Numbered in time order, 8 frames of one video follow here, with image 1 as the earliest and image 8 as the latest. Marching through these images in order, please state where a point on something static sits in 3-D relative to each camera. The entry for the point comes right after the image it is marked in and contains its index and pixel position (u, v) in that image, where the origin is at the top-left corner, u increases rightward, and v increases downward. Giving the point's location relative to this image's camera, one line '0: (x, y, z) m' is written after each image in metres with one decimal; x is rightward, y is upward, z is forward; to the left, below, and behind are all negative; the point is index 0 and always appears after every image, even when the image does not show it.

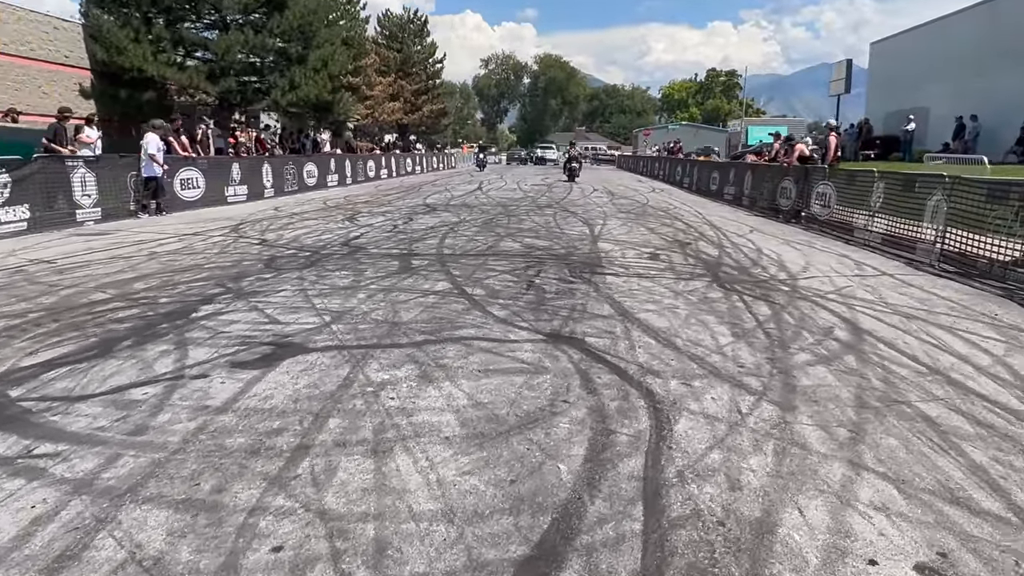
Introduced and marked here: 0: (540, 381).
0: (+0.1, -0.5, +4.4) m
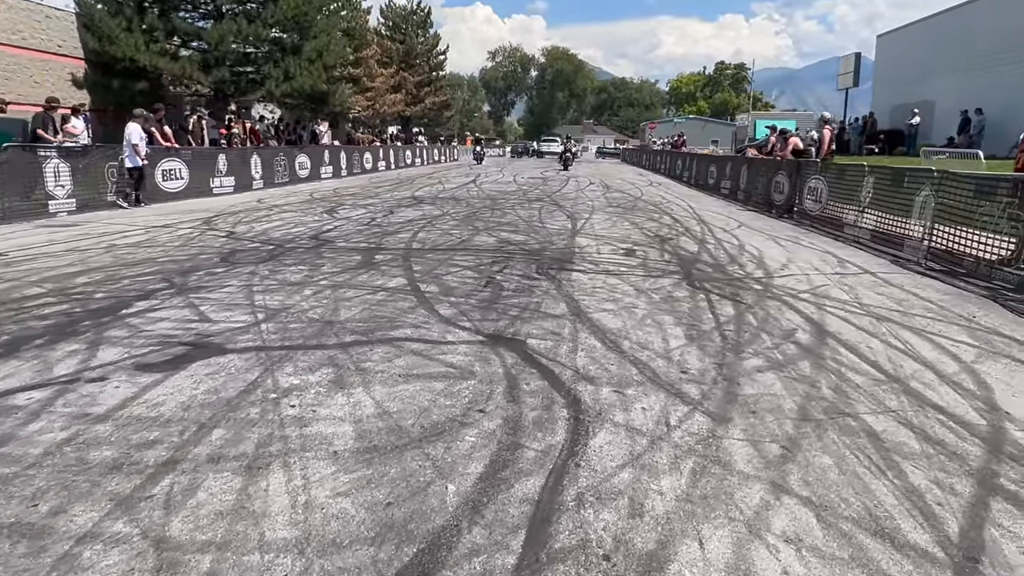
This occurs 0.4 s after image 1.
0: (-0.3, -0.5, +4.1) m
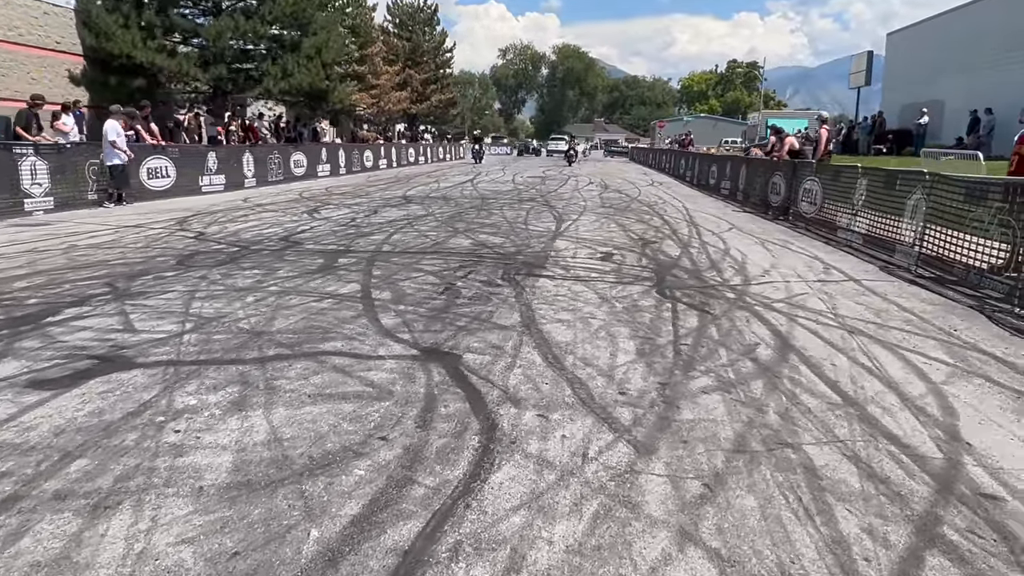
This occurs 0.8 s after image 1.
0: (-0.7, -0.6, +3.7) m
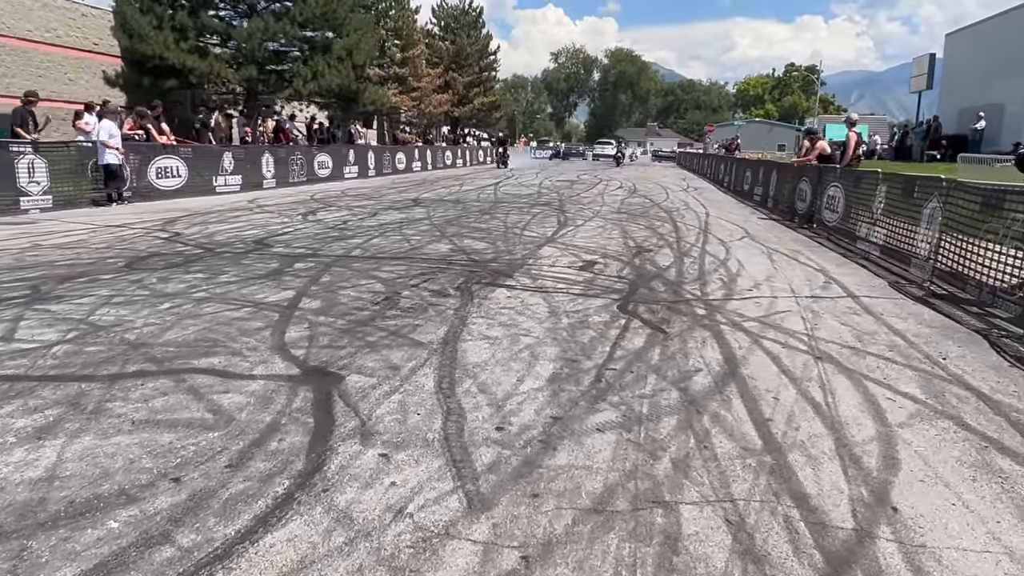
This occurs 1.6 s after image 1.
0: (-1.3, -0.6, +3.2) m
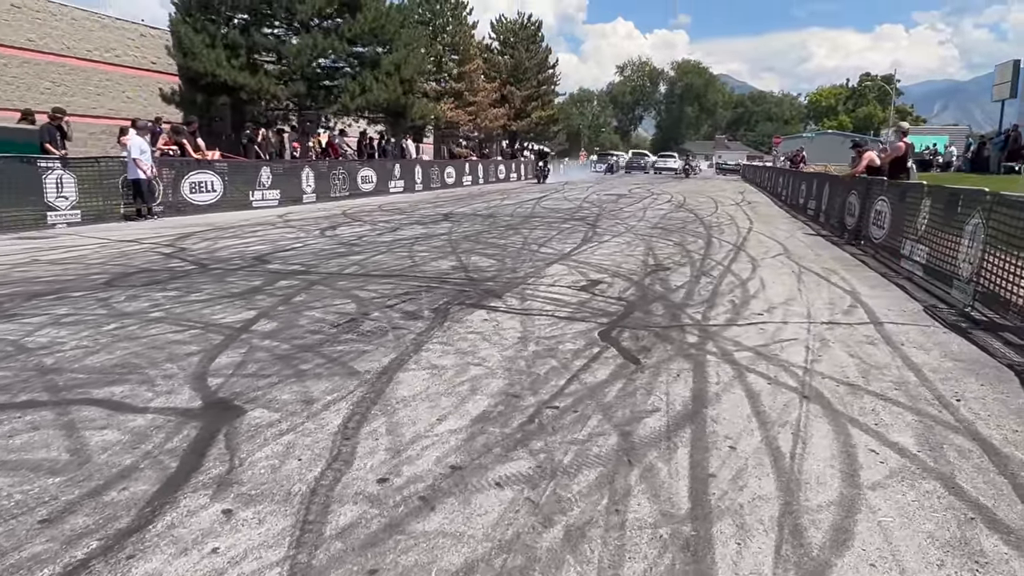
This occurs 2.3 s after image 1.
0: (-1.8, -0.7, +2.9) m
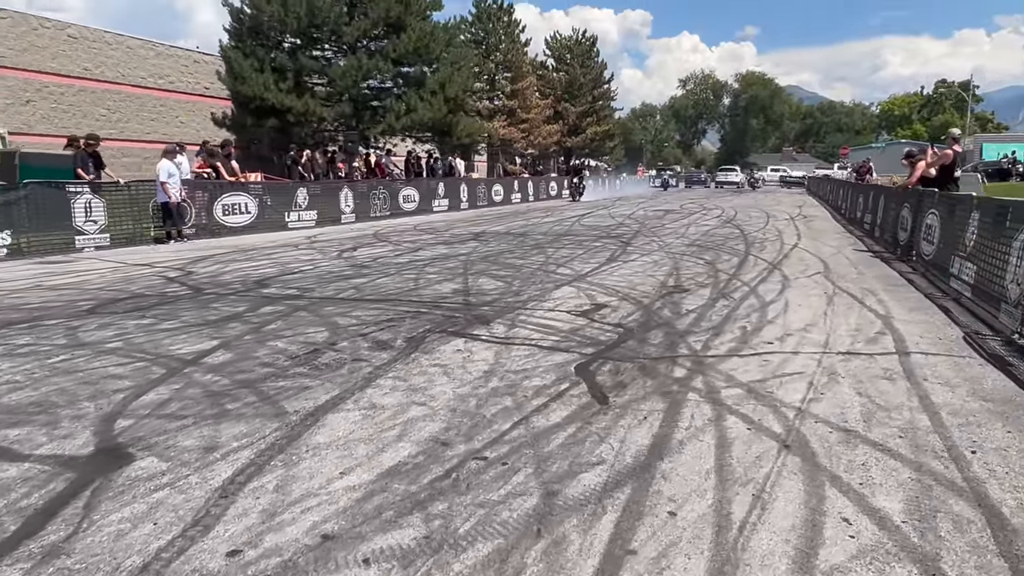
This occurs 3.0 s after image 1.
0: (-2.3, -0.9, +2.6) m
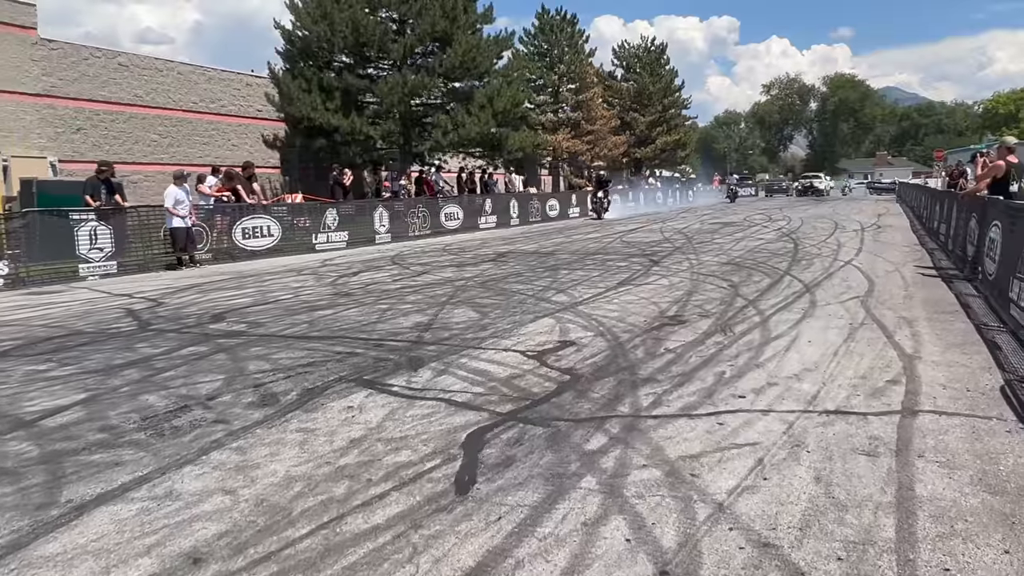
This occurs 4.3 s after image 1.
0: (-3.2, -1.1, +1.9) m
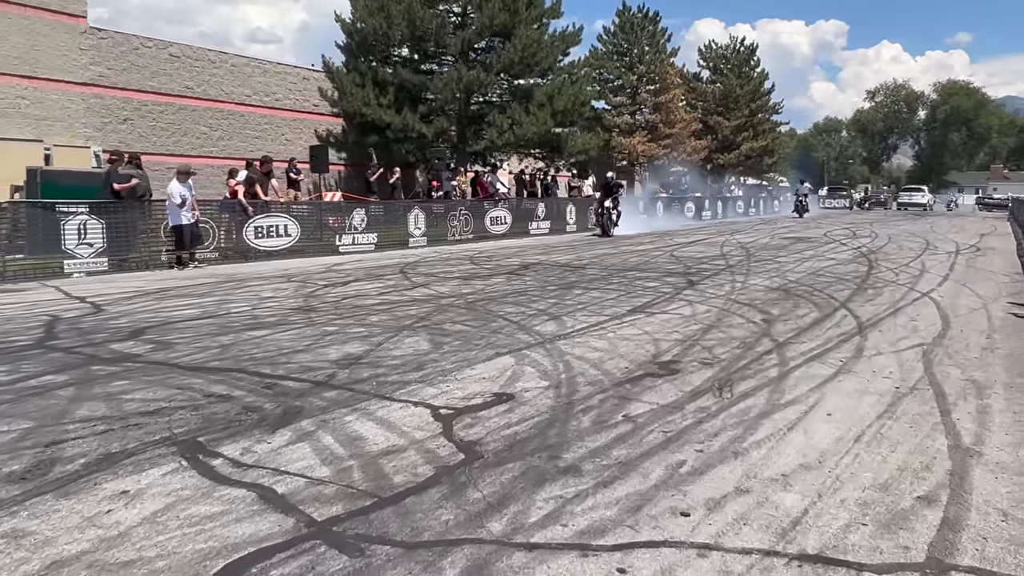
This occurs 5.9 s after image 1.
0: (-4.2, -1.2, +0.8) m
